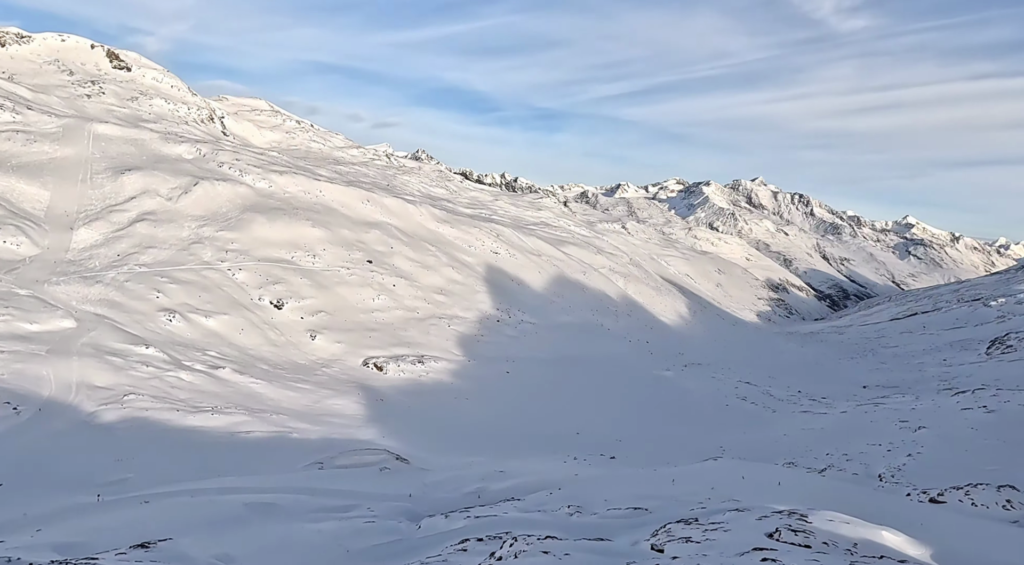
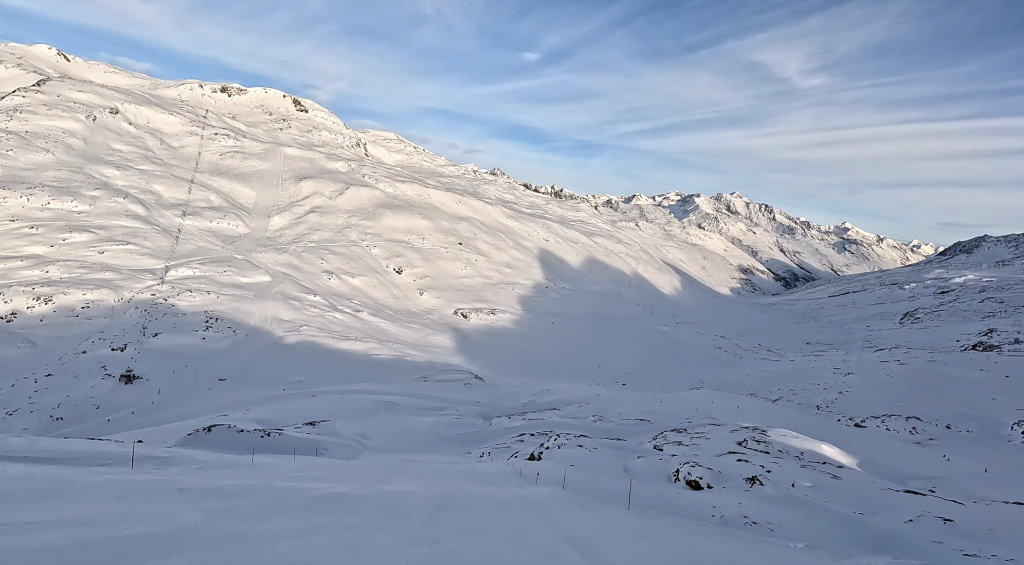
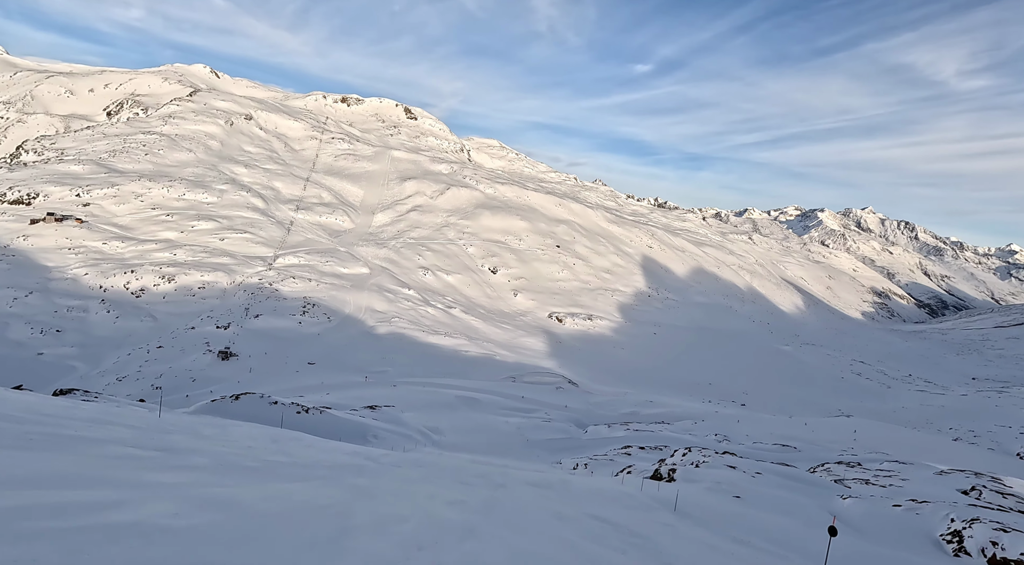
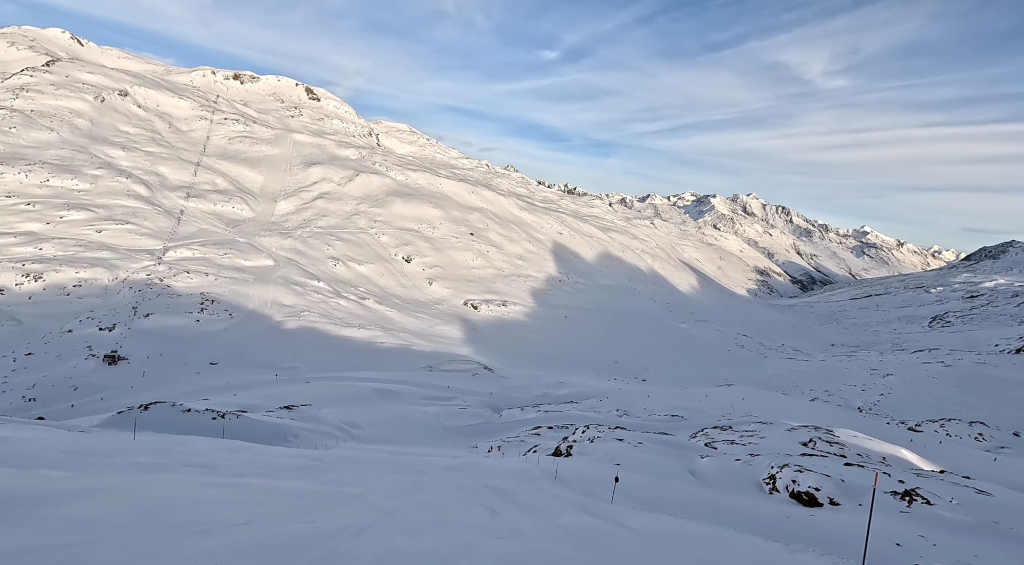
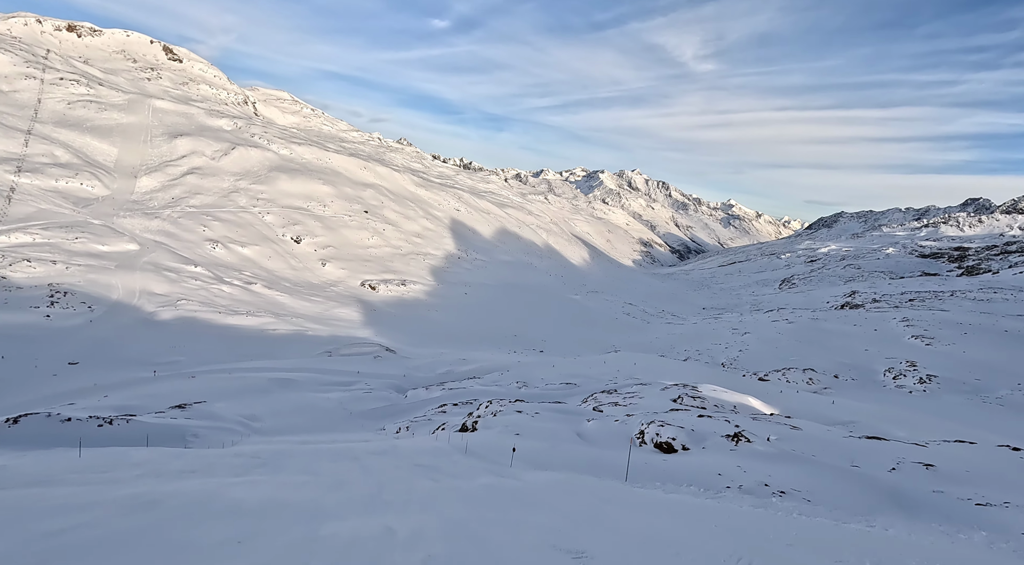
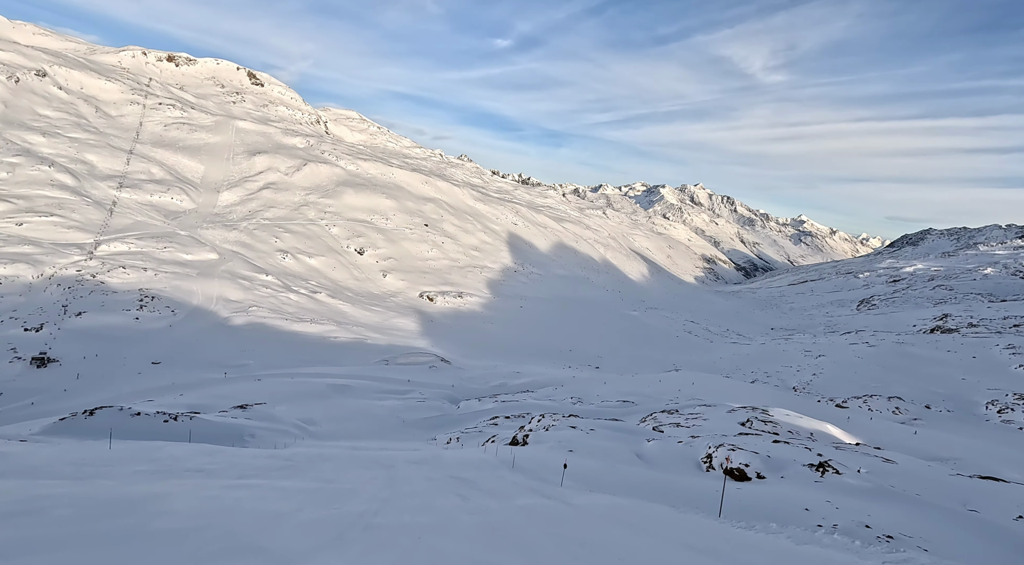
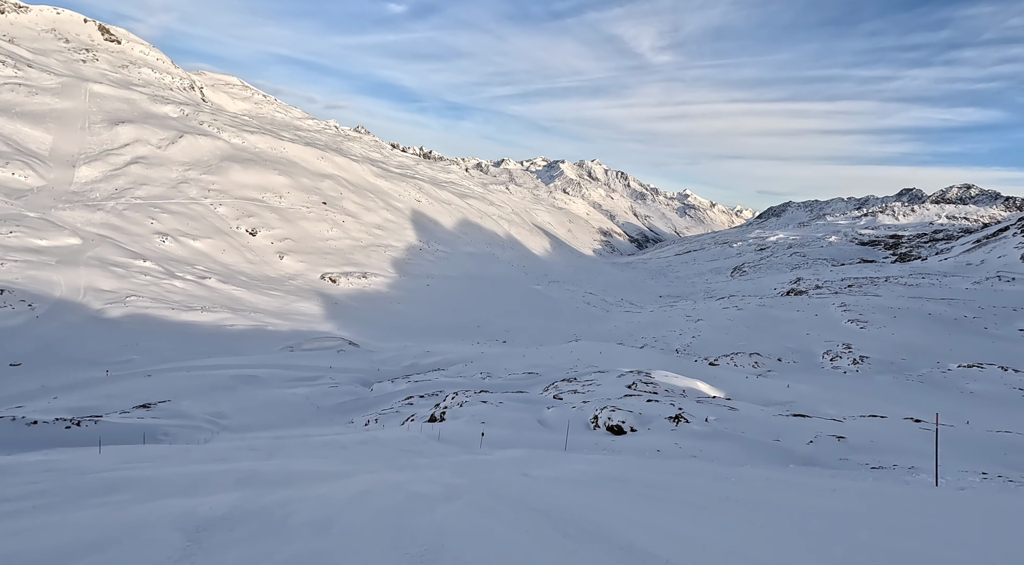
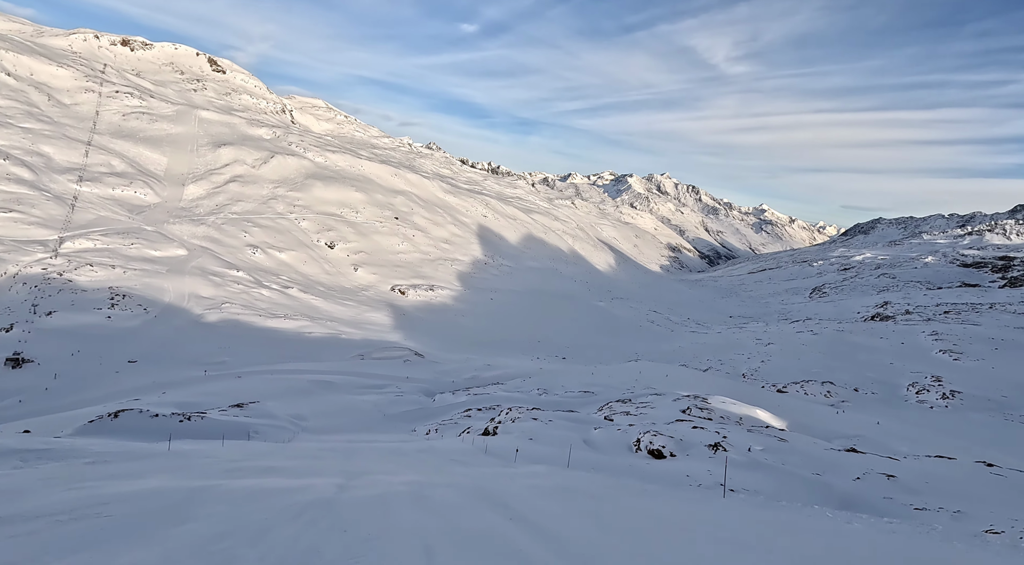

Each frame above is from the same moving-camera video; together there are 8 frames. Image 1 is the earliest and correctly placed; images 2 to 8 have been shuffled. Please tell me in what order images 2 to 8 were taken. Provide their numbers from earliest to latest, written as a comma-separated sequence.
2, 8, 7, 5, 6, 4, 3
